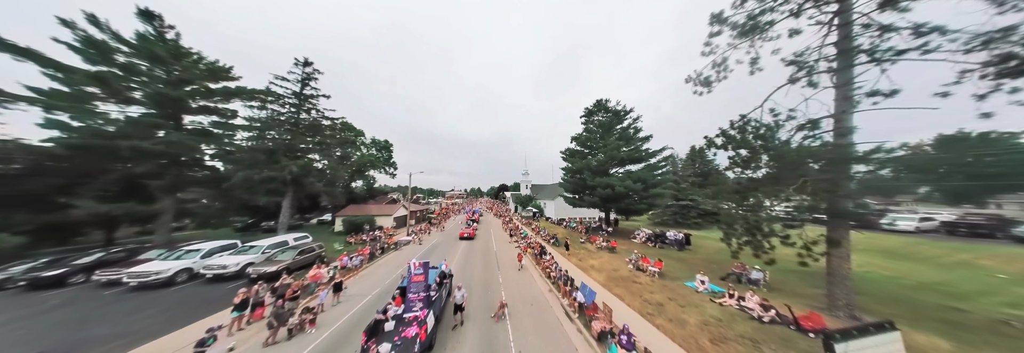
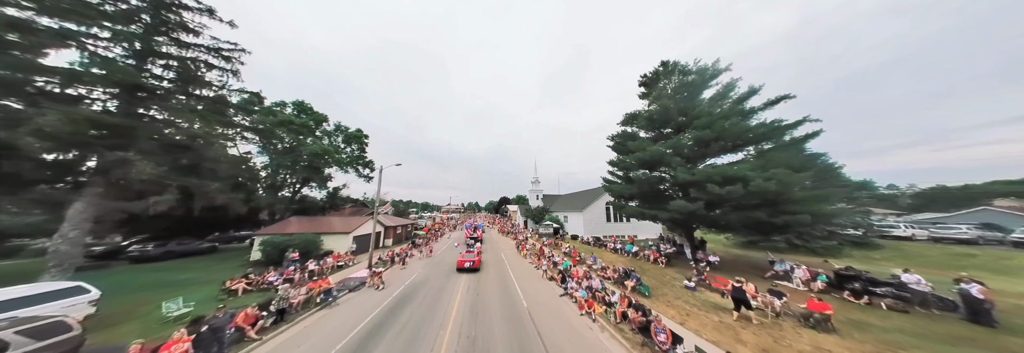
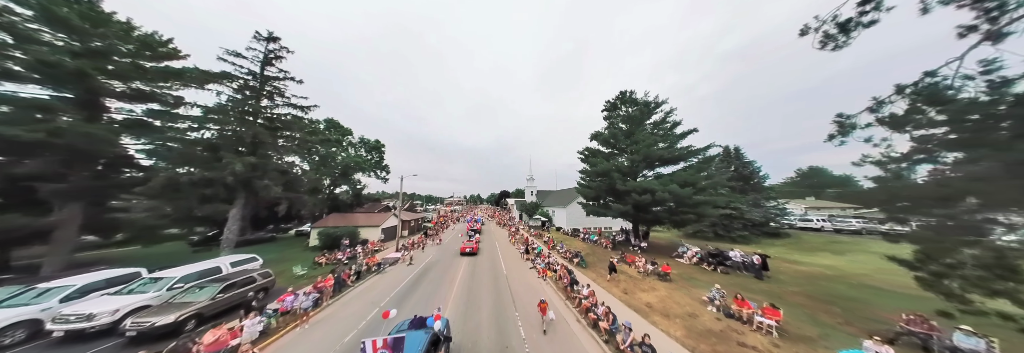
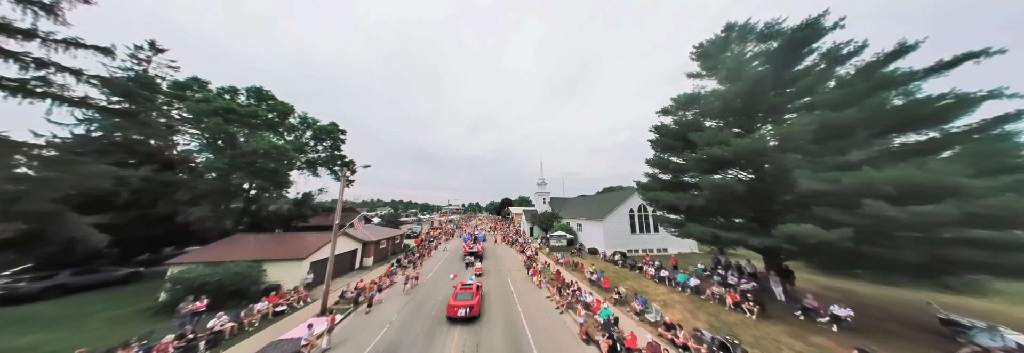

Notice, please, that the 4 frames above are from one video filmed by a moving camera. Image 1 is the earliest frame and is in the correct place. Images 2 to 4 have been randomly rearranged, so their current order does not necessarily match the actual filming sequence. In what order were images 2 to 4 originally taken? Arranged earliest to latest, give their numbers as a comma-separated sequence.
3, 2, 4
